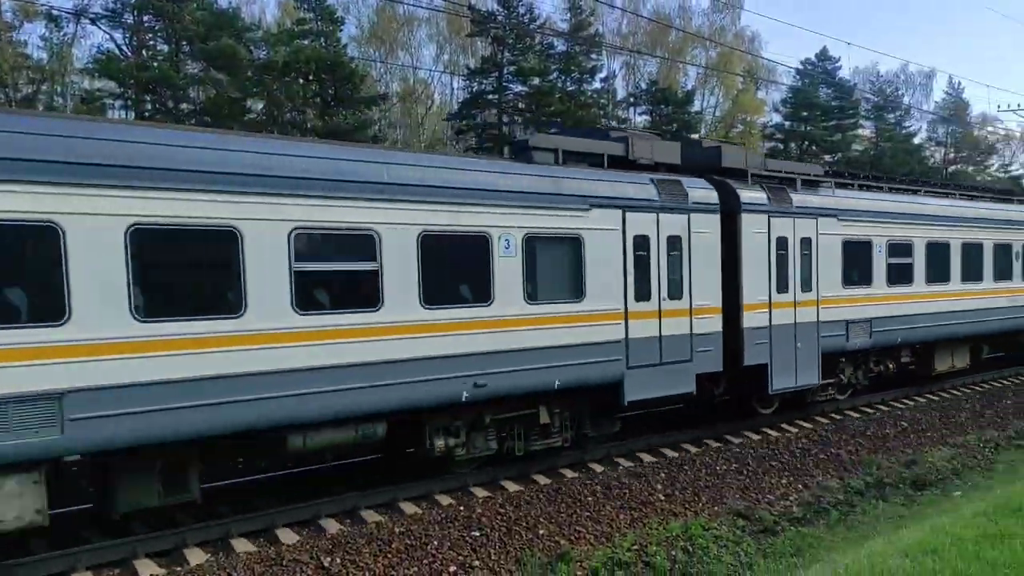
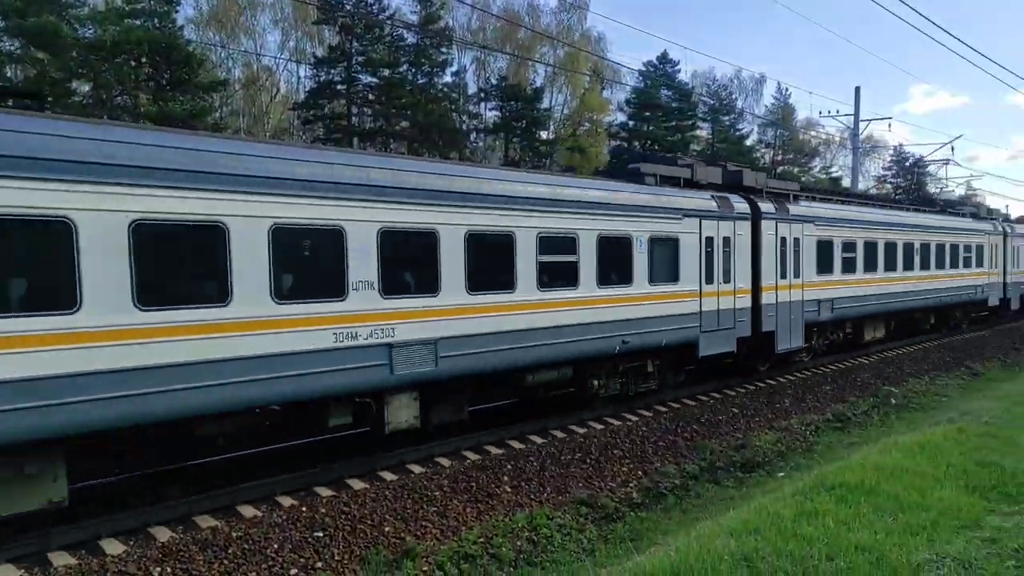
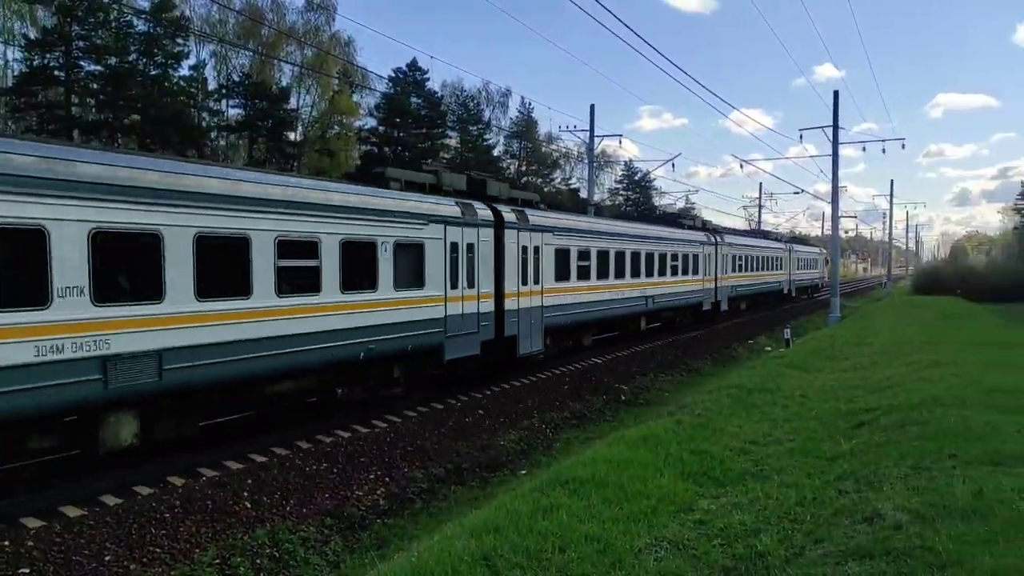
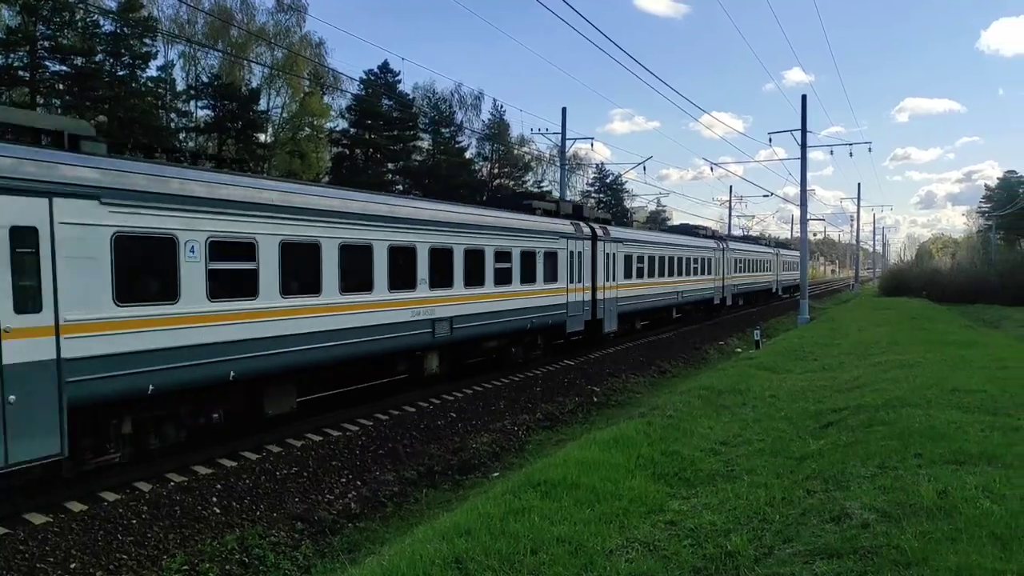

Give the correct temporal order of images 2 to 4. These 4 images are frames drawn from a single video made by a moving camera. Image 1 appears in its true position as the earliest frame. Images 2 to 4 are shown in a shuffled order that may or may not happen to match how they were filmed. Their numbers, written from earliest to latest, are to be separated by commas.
2, 3, 4
